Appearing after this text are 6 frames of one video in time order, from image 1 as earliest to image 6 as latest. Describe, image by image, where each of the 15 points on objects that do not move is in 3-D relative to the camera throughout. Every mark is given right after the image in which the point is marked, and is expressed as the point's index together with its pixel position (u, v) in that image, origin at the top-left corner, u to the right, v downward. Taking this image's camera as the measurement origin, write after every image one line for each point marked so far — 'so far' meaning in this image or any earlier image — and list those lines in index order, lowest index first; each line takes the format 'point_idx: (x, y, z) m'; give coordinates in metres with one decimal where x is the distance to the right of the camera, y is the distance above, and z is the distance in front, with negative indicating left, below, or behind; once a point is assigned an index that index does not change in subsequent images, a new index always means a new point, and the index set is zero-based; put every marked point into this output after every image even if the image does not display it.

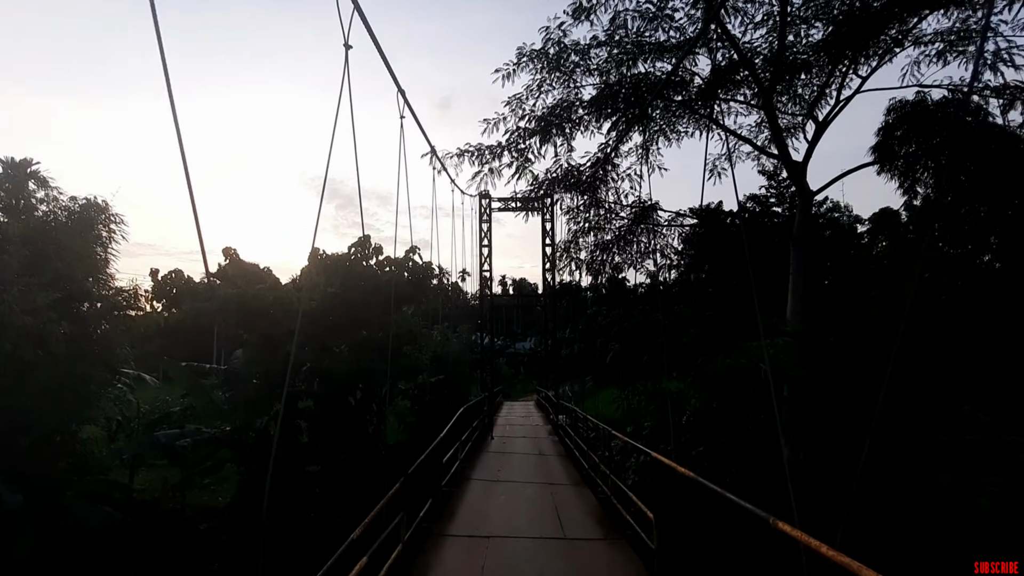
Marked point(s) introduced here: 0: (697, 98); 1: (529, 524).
0: (+4.4, +4.6, +12.0) m
1: (+0.2, -2.6, +5.5) m
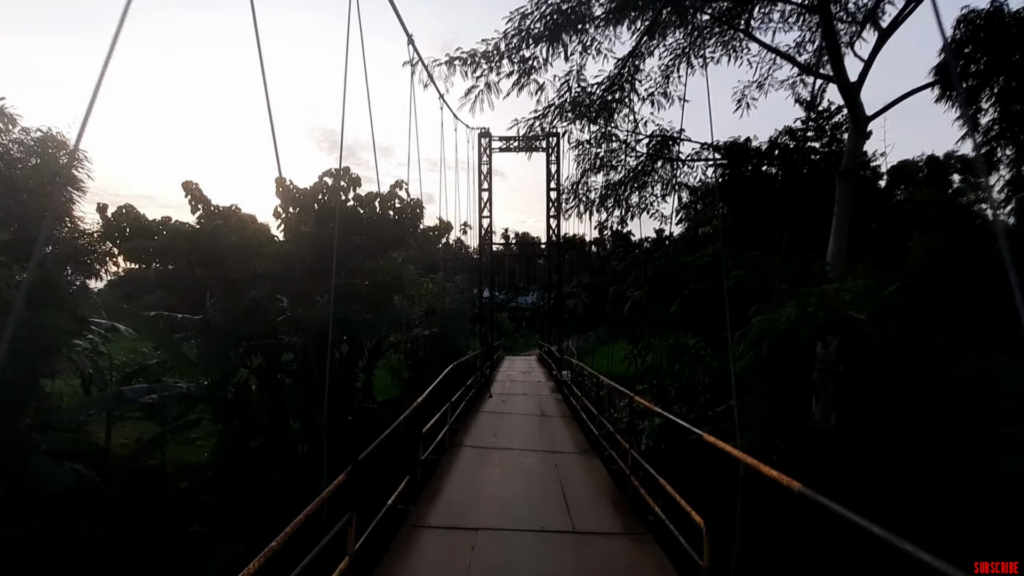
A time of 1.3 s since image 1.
0: (+4.5, +5.7, +10.3) m
1: (+0.1, -1.9, +4.4) m
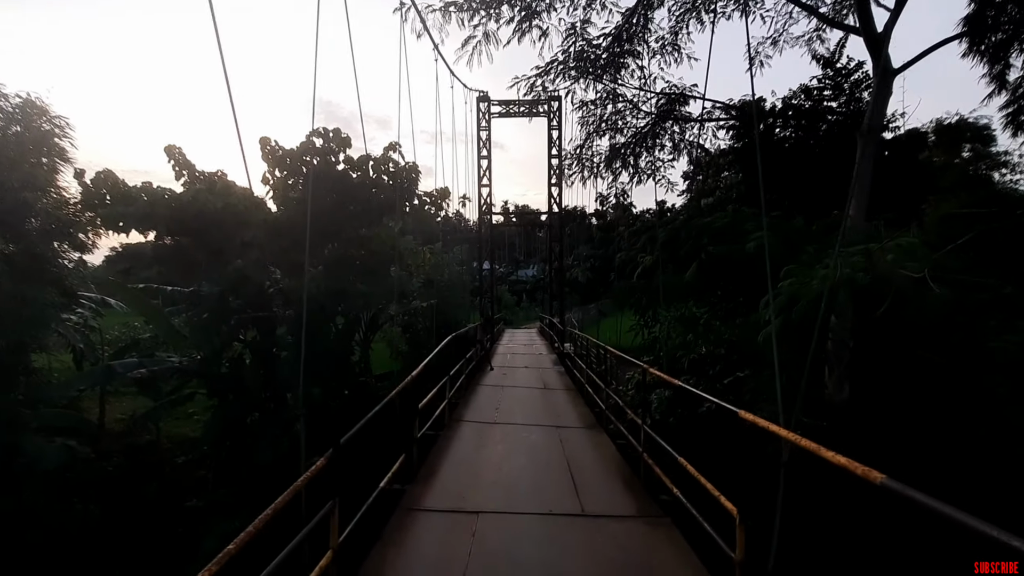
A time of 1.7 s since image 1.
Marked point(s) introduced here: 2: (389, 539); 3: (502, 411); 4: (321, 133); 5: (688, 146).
0: (+4.5, +6.3, +9.6) m
1: (+0.2, -1.6, +4.1) m
2: (-0.8, -1.6, +3.3) m
3: (-0.1, -1.7, +7.1) m
4: (-2.9, +2.3, +7.5) m
5: (+3.6, +2.9, +10.1) m
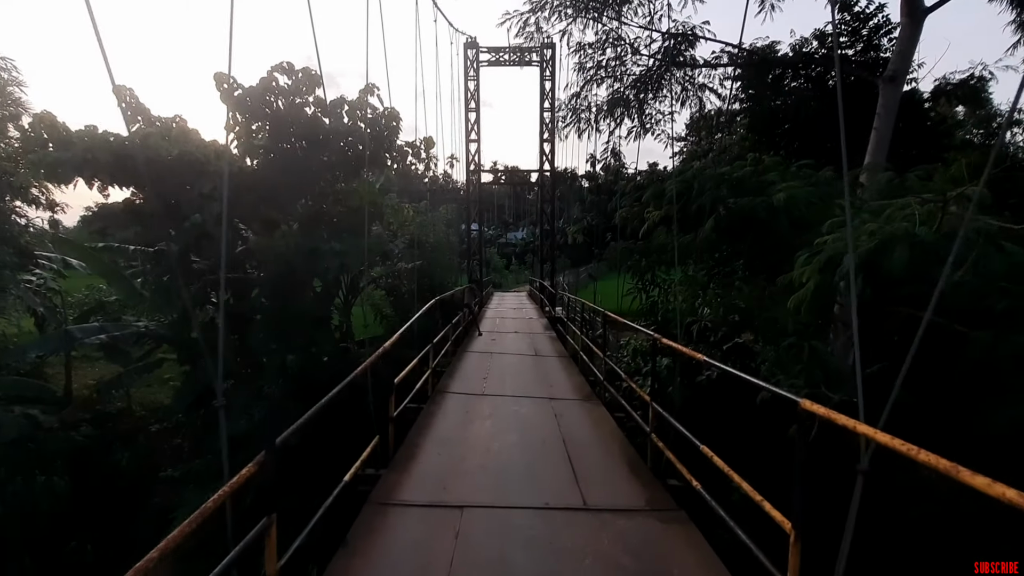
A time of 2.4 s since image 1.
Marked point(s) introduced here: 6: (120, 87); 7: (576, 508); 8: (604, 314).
0: (+4.3, +7.0, +8.5) m
1: (+0.1, -1.3, +3.6) m
2: (-0.9, -1.4, +2.7) m
3: (-0.3, -1.2, +6.6) m
4: (-3.0, +2.9, +6.7) m
5: (+3.4, +3.6, +9.4) m
6: (-6.4, +3.3, +8.2) m
7: (+0.4, -1.4, +3.1) m
8: (+1.6, -0.4, +8.5) m
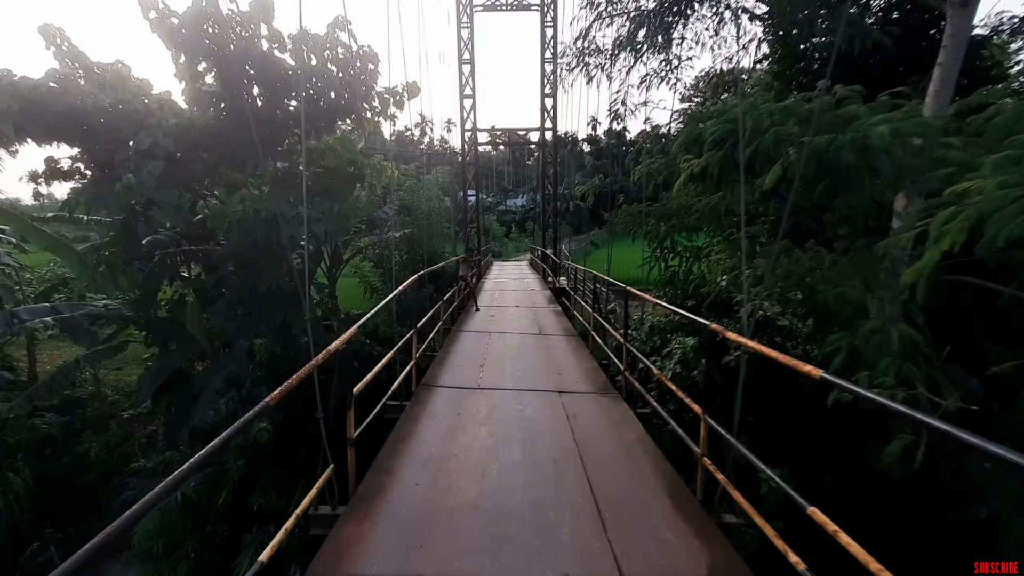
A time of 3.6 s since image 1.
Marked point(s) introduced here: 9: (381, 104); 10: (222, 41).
0: (+4.2, +7.5, +7.1) m
1: (+0.1, -1.2, +2.7) m
2: (-0.8, -1.3, +1.8) m
3: (-0.3, -0.9, +5.6) m
4: (-3.0, +3.2, +5.4) m
5: (+3.3, +4.1, +8.1) m
6: (-6.4, +3.6, +6.9) m
7: (+0.4, -1.2, +2.2) m
8: (+1.6, 0.0, +7.5) m
9: (-1.9, +2.7, +7.3) m
10: (-3.6, +3.1, +6.2) m
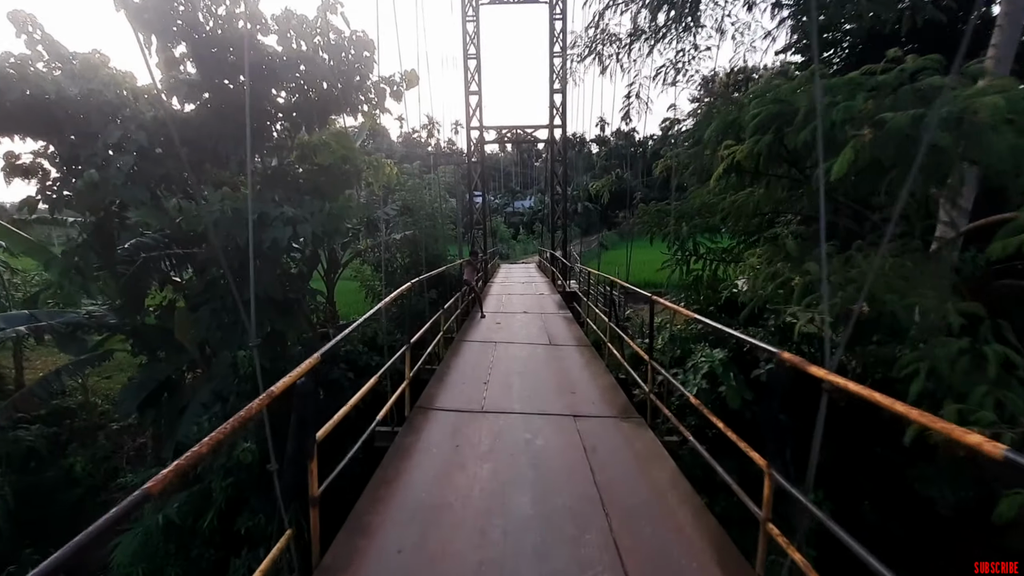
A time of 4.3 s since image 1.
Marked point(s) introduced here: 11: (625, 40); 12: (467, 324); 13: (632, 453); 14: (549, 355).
0: (+4.3, +7.4, +6.4) m
1: (+0.1, -1.3, +2.1) m
2: (-0.8, -1.4, +1.2) m
3: (-0.2, -1.0, +5.0) m
4: (-3.0, +3.1, +4.9) m
5: (+3.4, +4.0, +7.5) m
6: (-6.3, +3.5, +6.4) m
7: (+0.4, -1.3, +1.6) m
8: (+1.7, -0.1, +6.9) m
9: (-1.8, +2.6, +6.8) m
10: (-3.5, +3.0, +5.7) m
11: (+2.1, +4.5, +9.2) m
12: (-0.7, -0.6, +8.4) m
13: (+0.8, -1.1, +3.4) m
14: (+0.5, -0.9, +6.4) m
